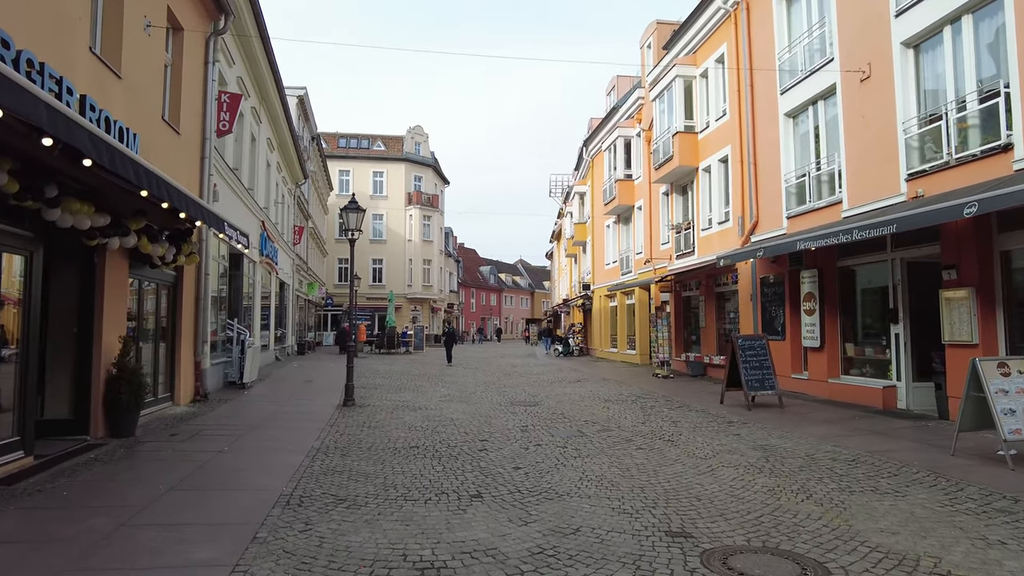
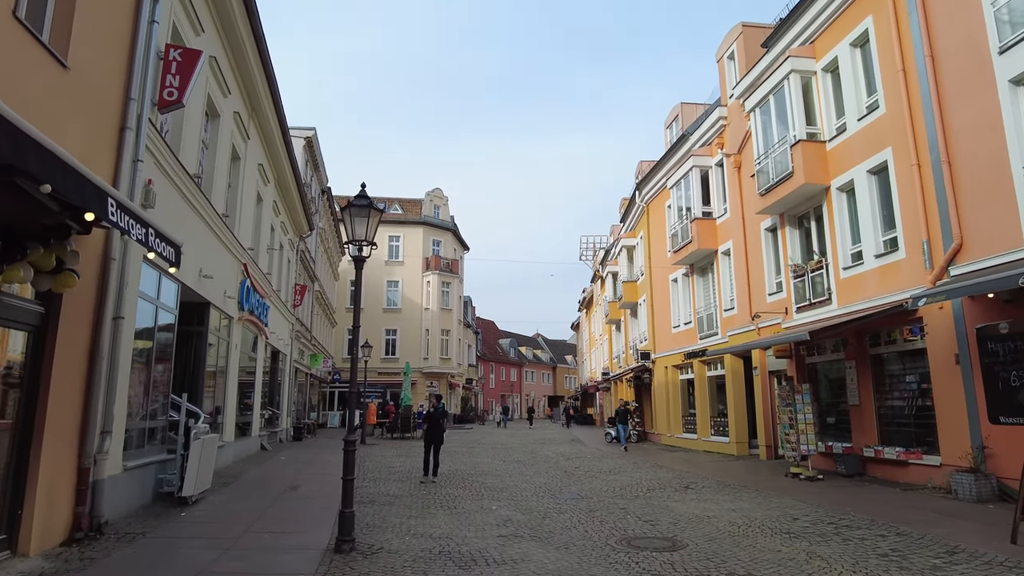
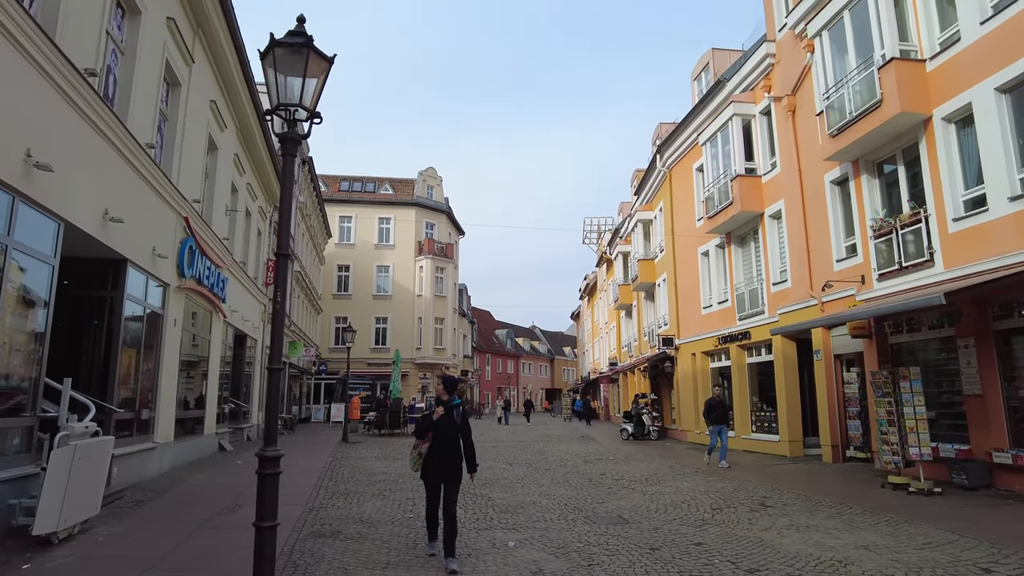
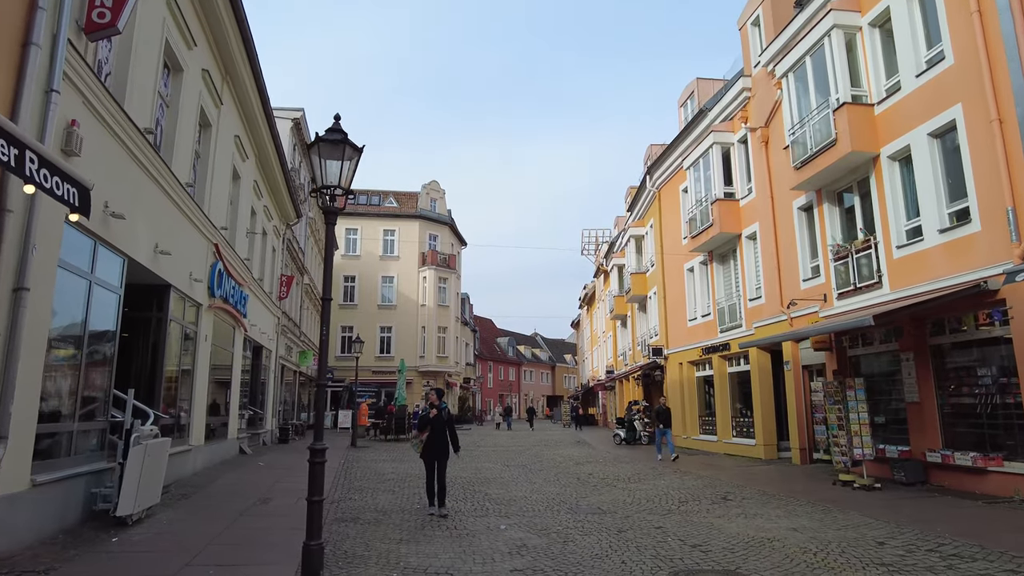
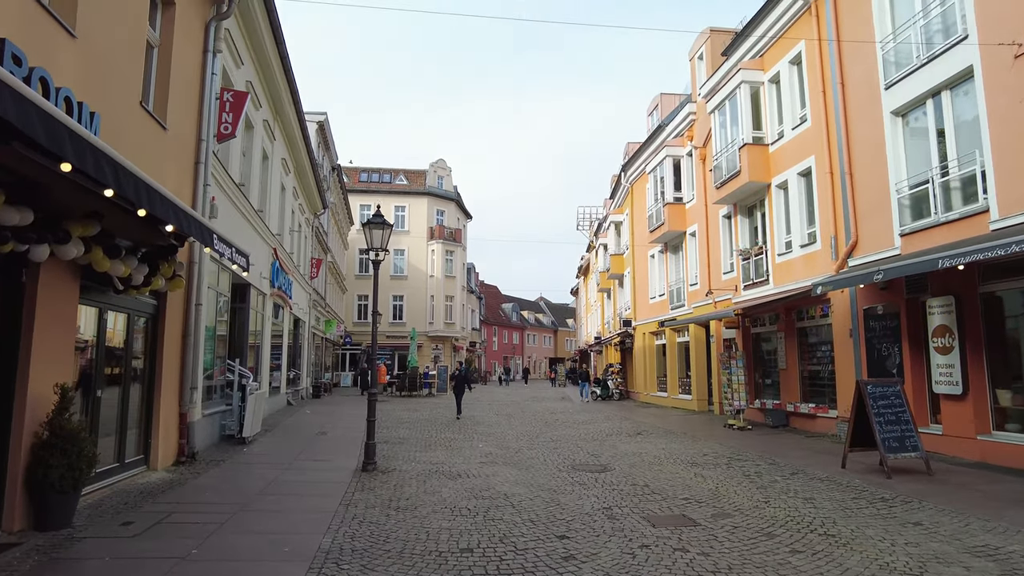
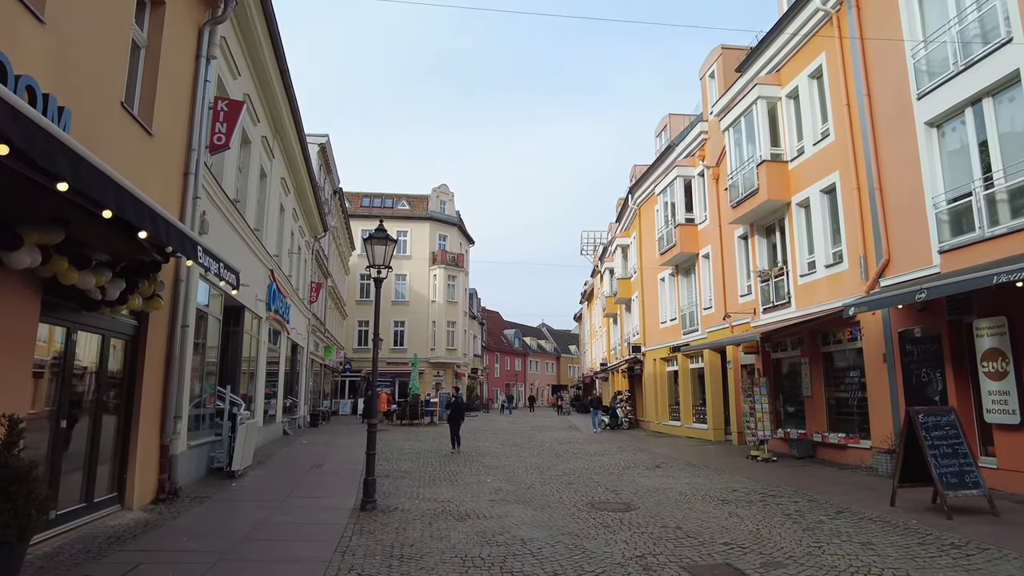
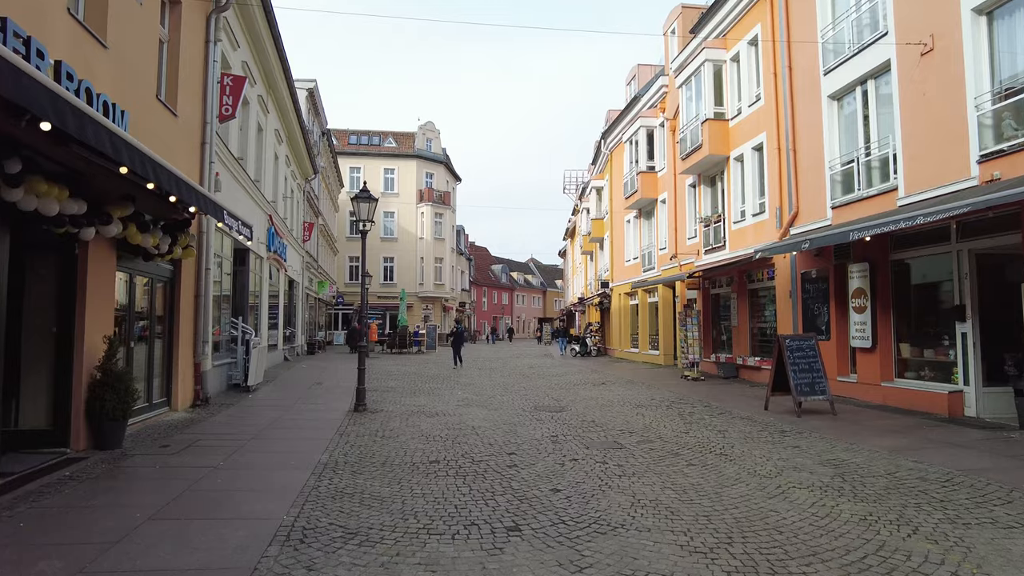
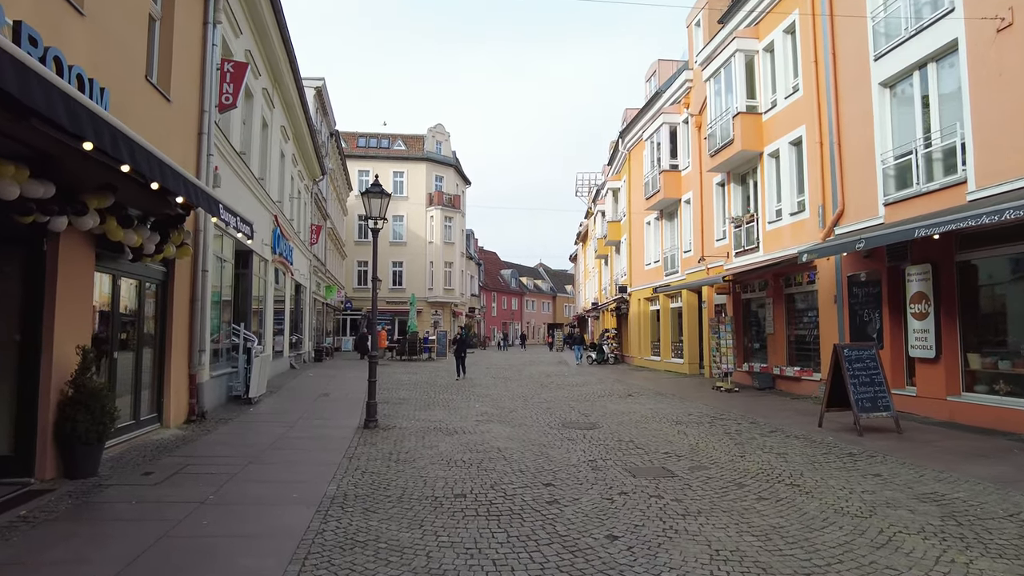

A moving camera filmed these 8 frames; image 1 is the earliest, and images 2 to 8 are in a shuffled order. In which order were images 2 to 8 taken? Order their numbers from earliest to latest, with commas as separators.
7, 8, 5, 6, 2, 4, 3
